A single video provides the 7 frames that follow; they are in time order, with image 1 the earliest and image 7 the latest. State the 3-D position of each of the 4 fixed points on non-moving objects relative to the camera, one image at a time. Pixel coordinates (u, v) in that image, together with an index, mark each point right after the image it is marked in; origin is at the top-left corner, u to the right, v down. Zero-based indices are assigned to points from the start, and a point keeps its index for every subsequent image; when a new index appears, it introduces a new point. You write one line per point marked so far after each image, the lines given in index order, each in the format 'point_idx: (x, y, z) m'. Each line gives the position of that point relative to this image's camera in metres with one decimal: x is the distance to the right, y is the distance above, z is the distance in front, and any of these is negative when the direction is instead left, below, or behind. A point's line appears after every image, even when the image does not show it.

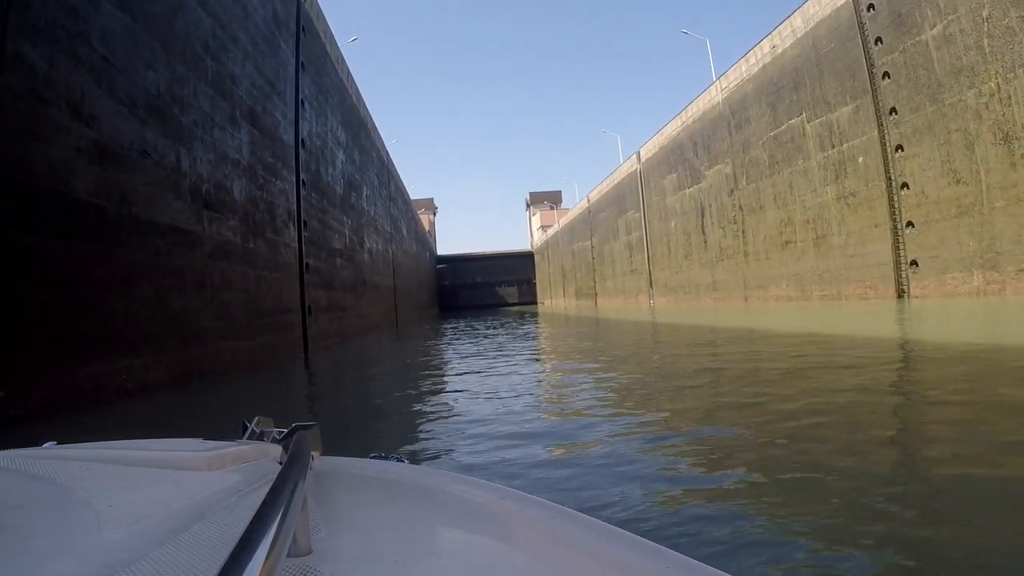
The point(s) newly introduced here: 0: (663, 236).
0: (+3.5, +1.2, +14.2) m
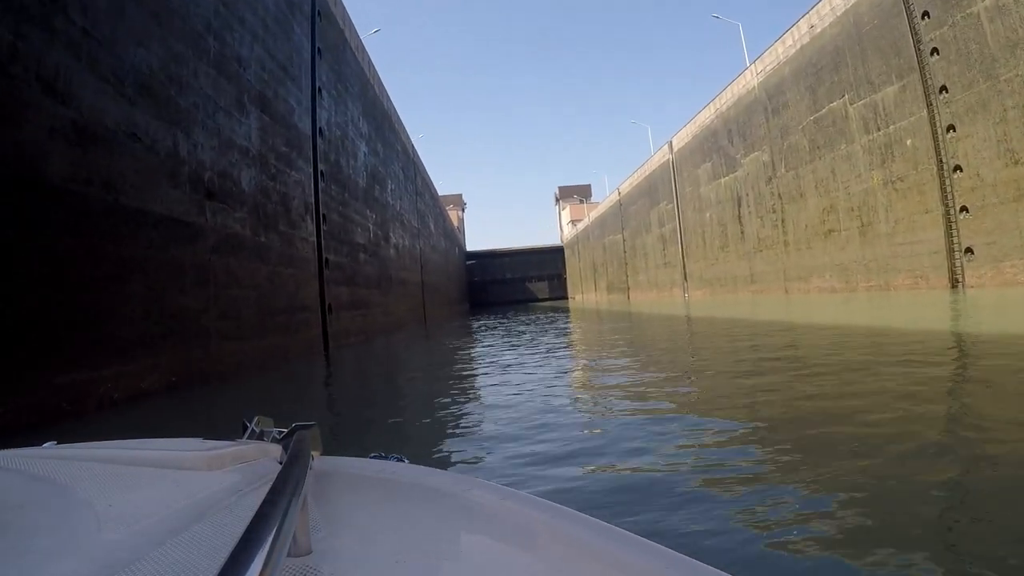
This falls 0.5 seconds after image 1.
0: (+4.1, +1.3, +13.9) m
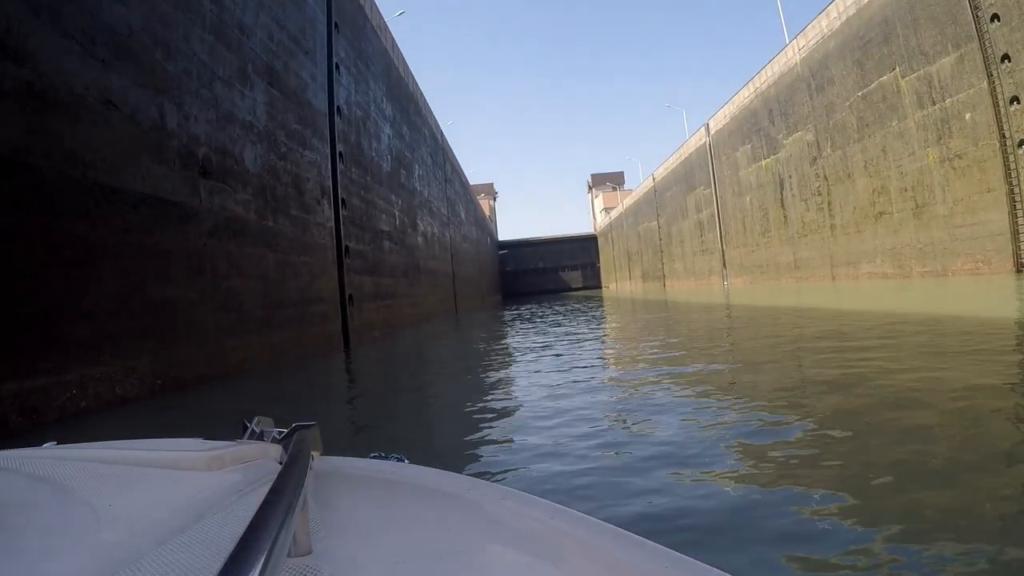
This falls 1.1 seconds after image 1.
0: (+4.8, +1.6, +13.4) m
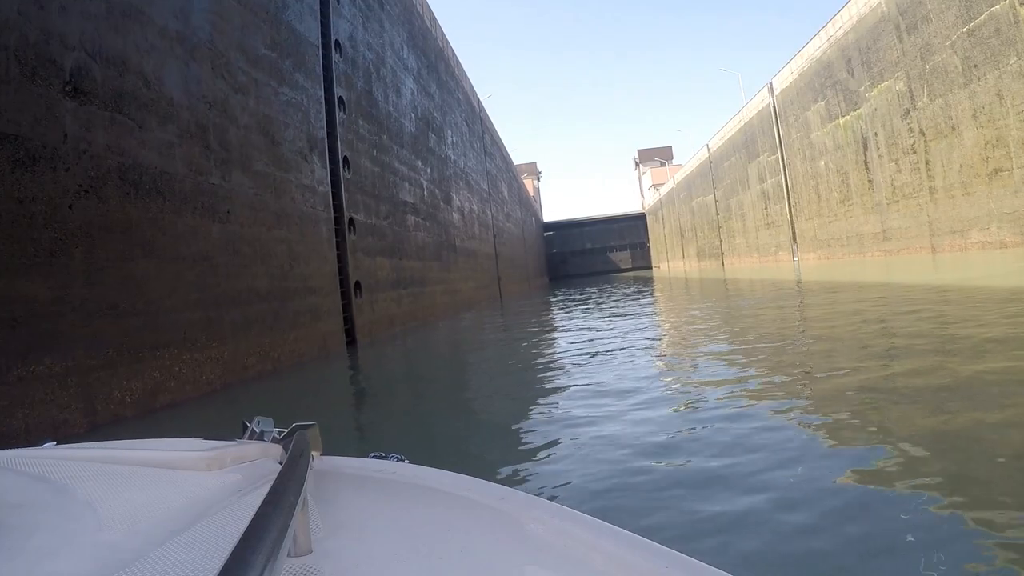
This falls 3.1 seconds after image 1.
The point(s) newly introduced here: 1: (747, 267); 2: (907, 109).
0: (+5.7, +2.1, +12.2) m
1: (+6.0, +0.6, +16.4) m
2: (+5.4, +2.4, +8.7) m
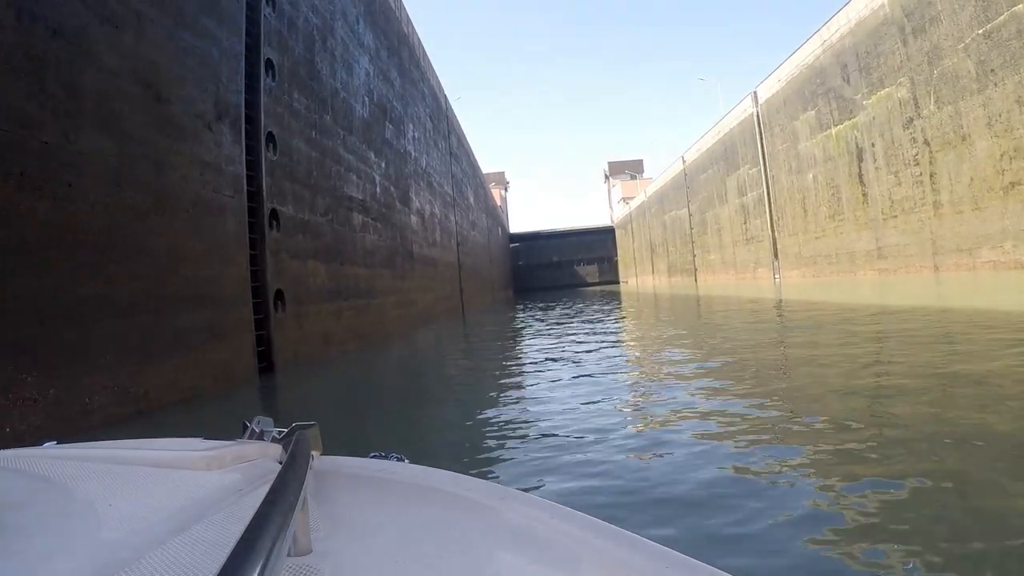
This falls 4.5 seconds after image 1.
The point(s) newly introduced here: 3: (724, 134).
0: (+5.1, +1.7, +11.7) m
1: (+5.1, +0.1, +15.9) m
2: (+5.0, +2.2, +8.2) m
3: (+5.1, +3.7, +15.6) m
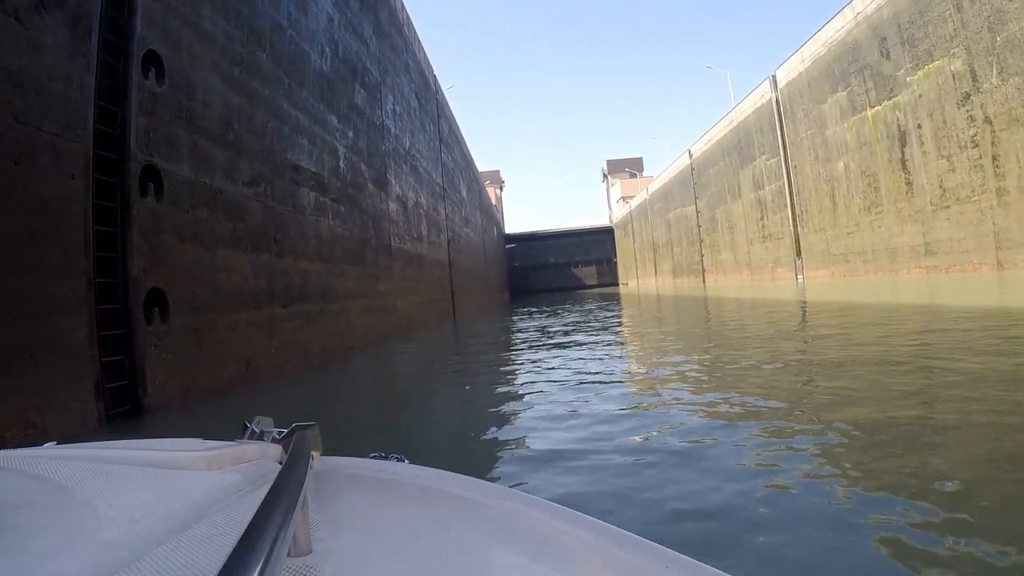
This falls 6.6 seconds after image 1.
0: (+5.0, +1.7, +10.8) m
1: (+5.1, +0.1, +15.0) m
2: (+4.9, +2.1, +7.3) m
3: (+5.0, +3.7, +14.7) m
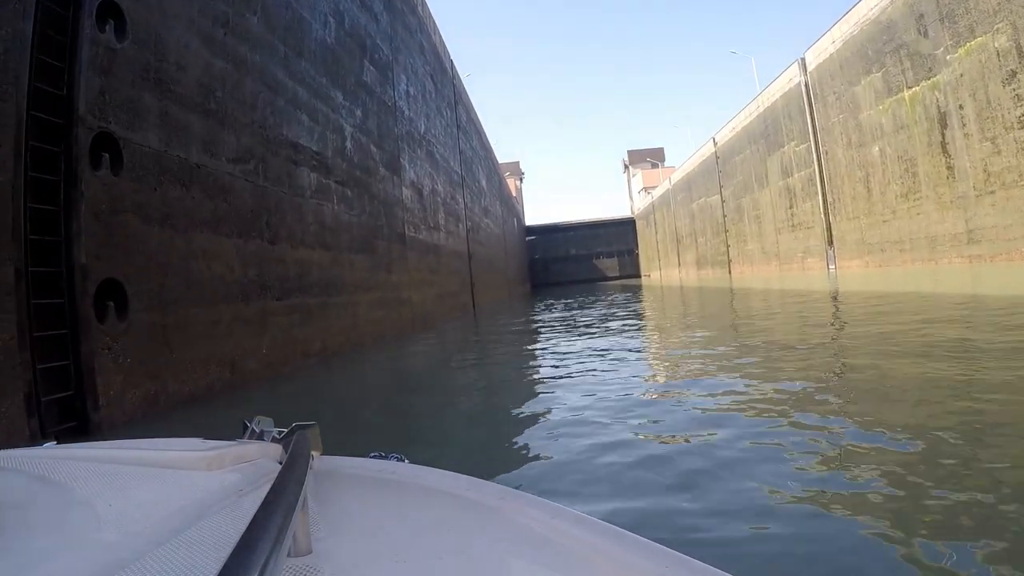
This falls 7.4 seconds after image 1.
0: (+5.3, +1.8, +10.4) m
1: (+5.5, +0.3, +14.6) m
2: (+5.2, +2.3, +7.0) m
3: (+5.4, +3.9, +14.3) m
